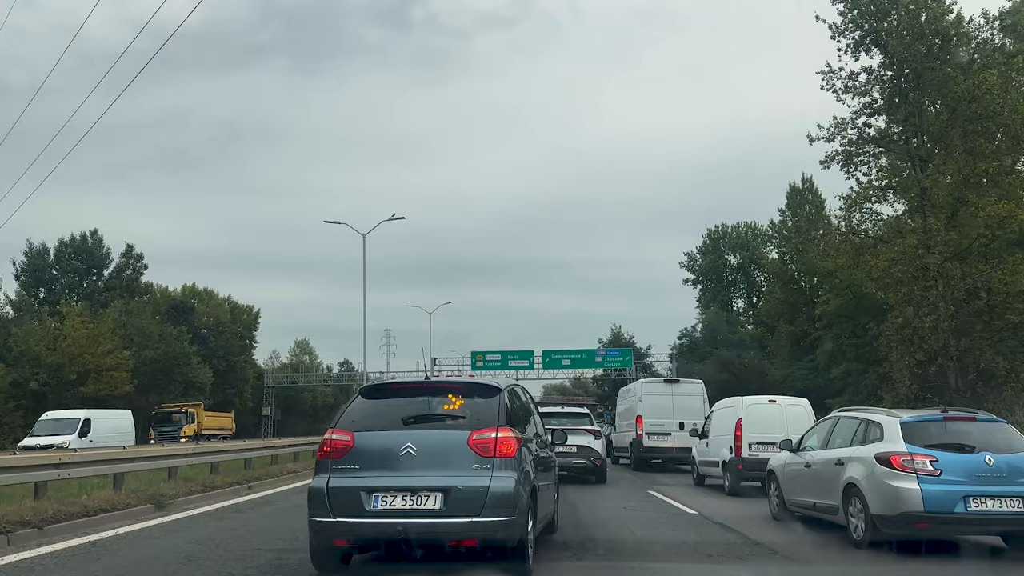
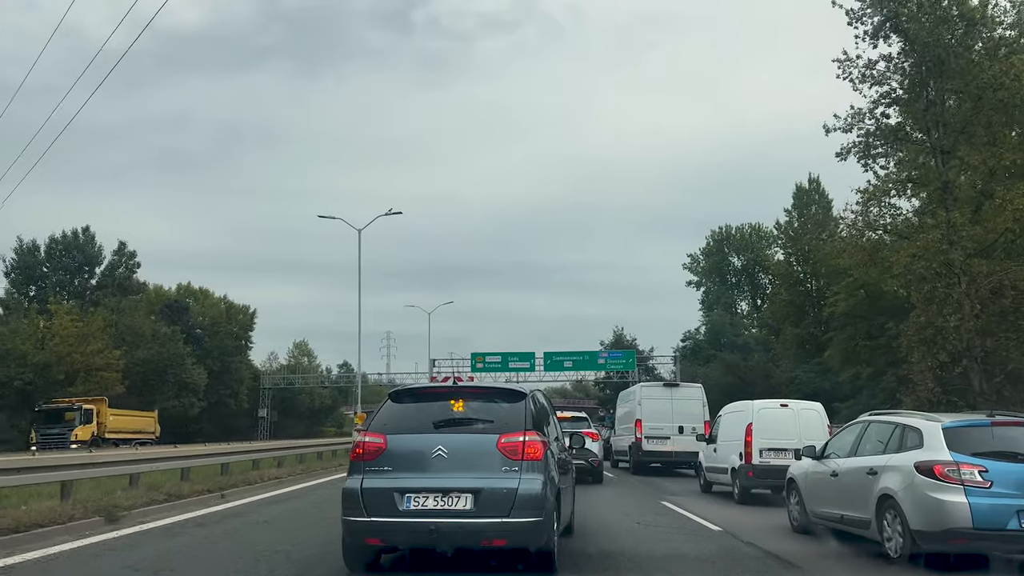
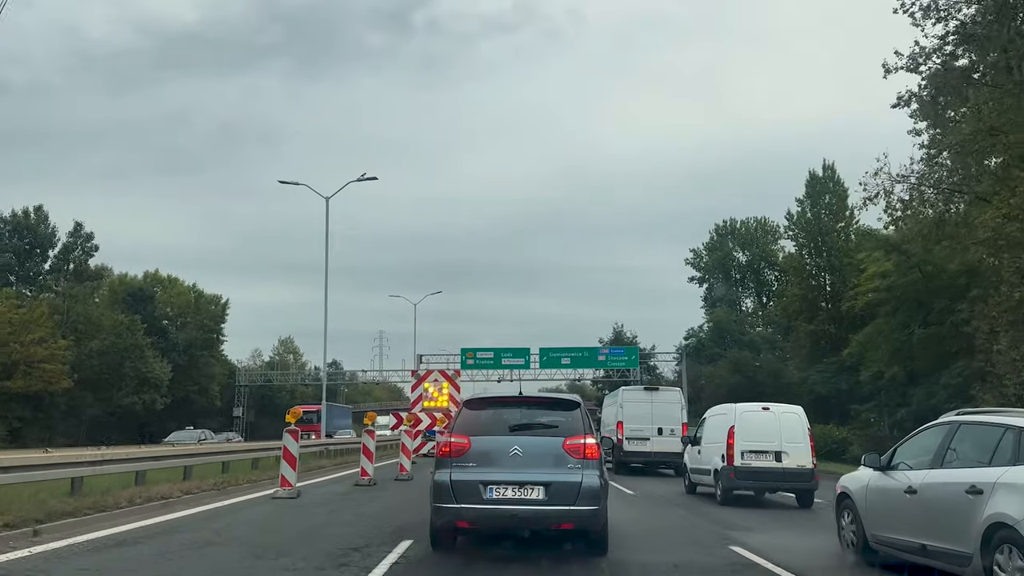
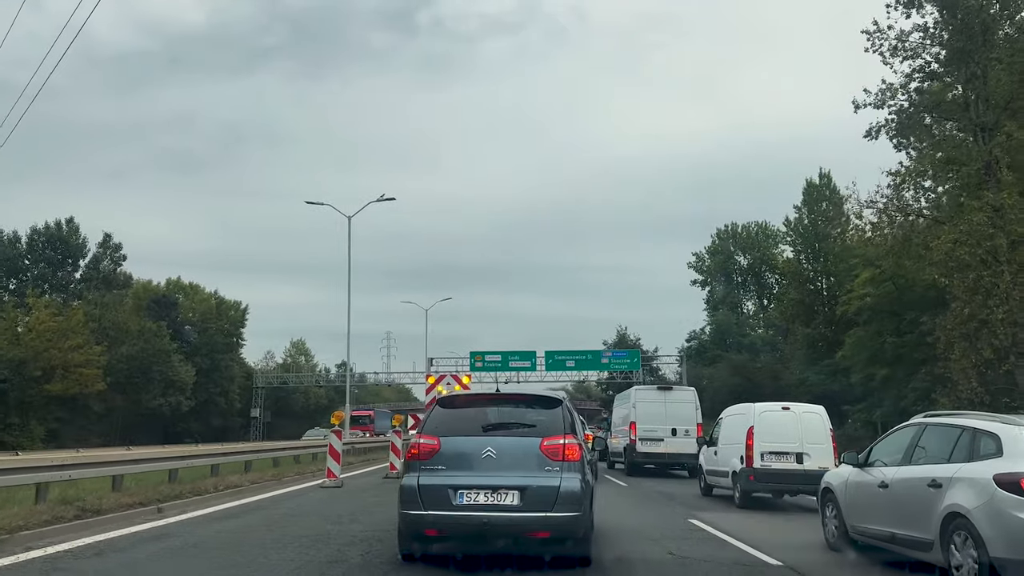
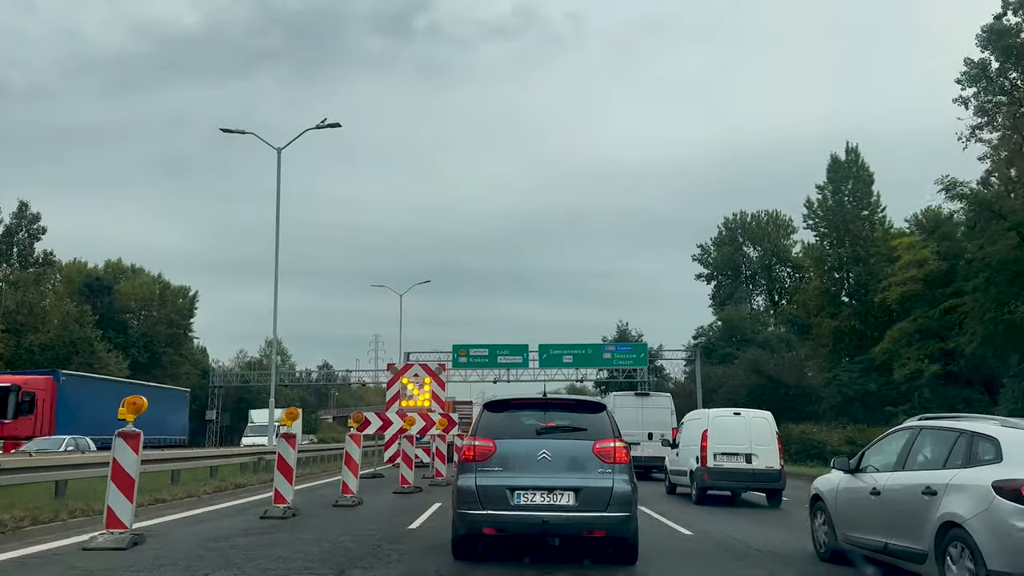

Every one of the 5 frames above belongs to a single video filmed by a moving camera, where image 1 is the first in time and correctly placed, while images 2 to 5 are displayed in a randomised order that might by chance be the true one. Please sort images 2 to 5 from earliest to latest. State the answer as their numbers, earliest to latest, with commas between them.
2, 4, 3, 5
